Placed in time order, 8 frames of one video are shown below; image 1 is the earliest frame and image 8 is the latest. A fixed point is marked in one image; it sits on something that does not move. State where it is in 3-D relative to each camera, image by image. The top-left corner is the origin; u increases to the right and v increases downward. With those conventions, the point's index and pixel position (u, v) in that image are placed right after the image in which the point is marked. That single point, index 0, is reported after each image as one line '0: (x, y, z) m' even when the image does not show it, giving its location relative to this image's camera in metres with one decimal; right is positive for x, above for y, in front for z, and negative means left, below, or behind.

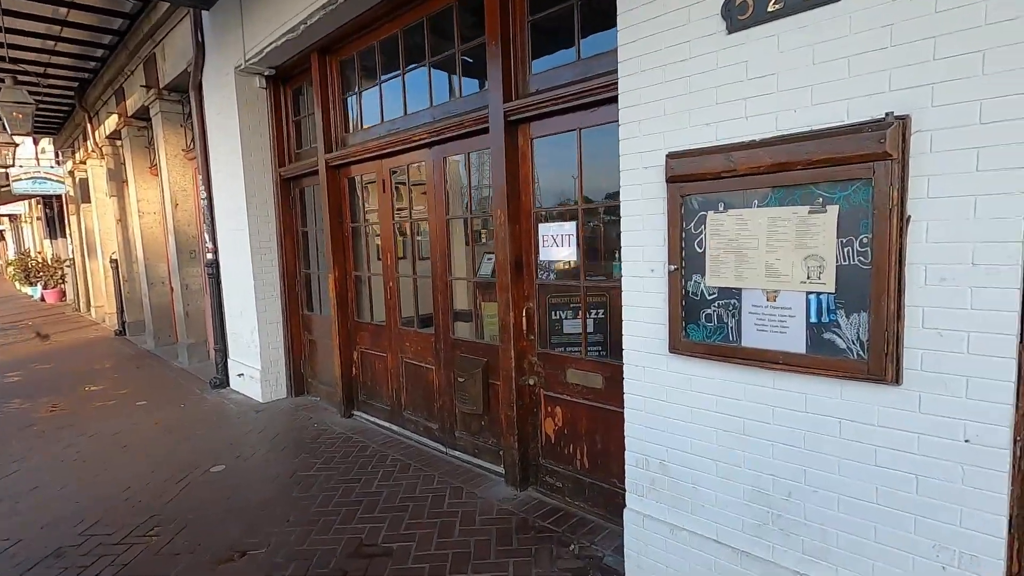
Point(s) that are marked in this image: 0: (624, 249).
0: (+0.5, +0.2, +2.3) m
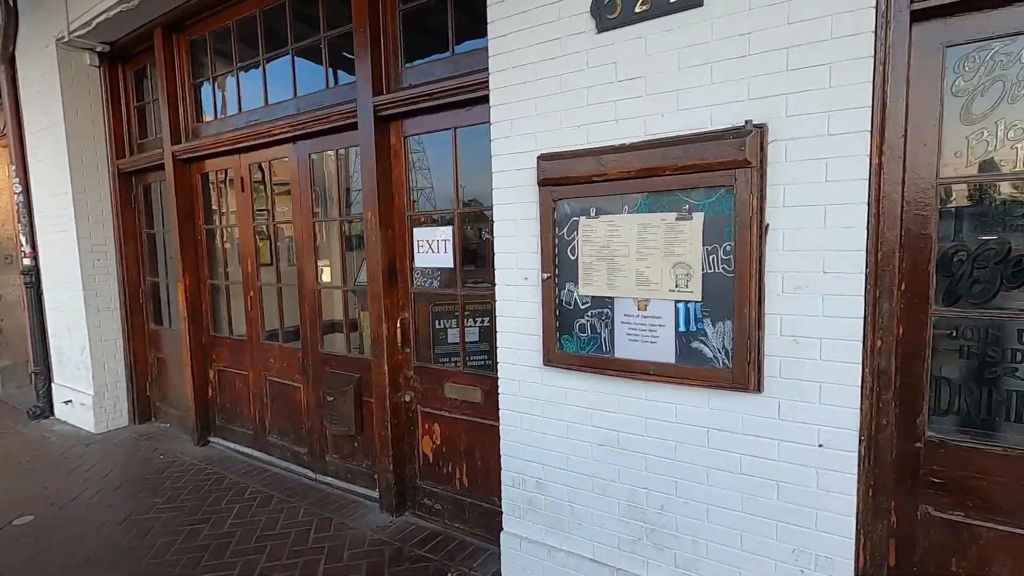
0: (-0.1, +0.1, +2.2) m
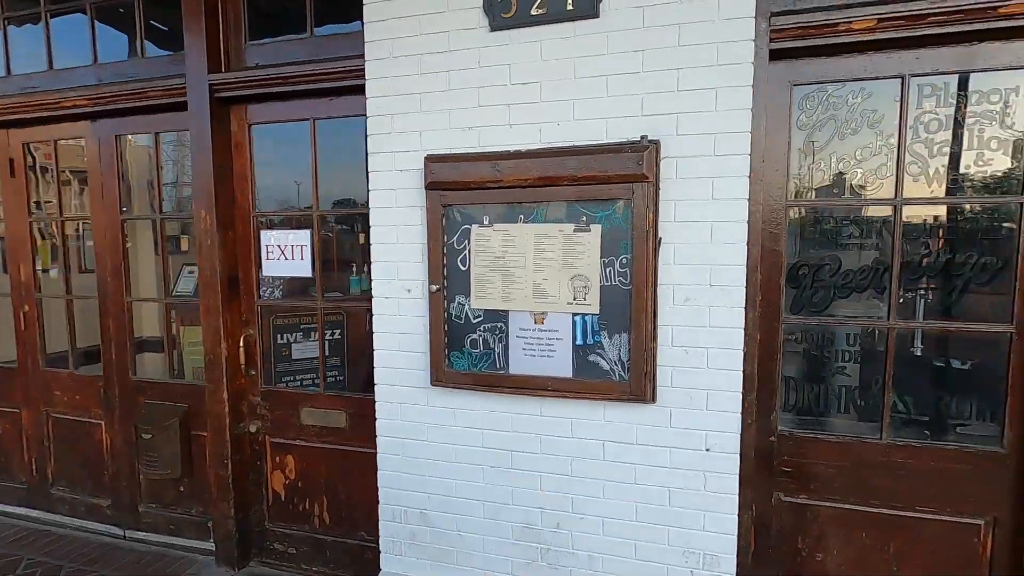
0: (-0.5, +0.1, +2.0) m
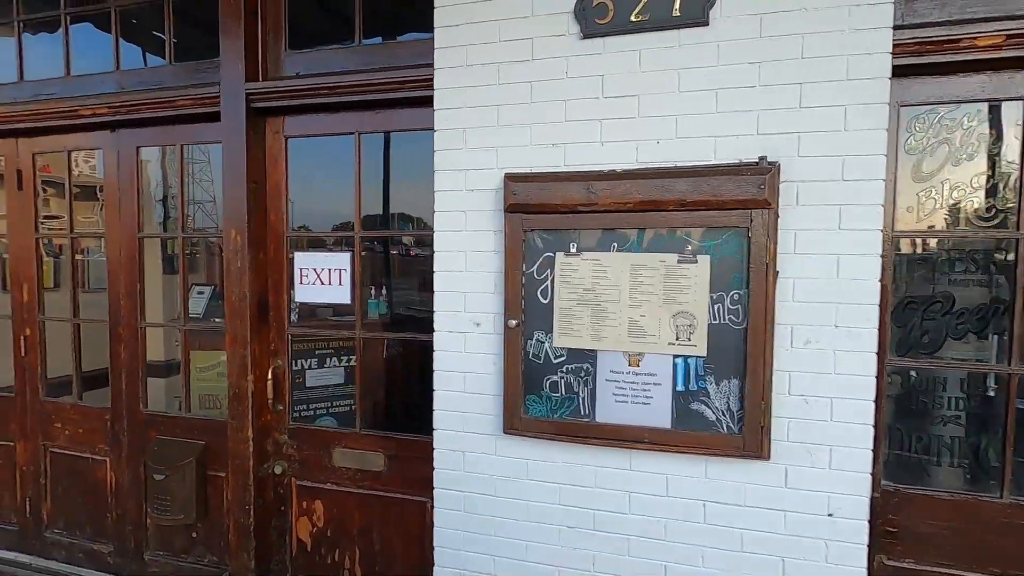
0: (-0.2, 0.0, +1.7) m
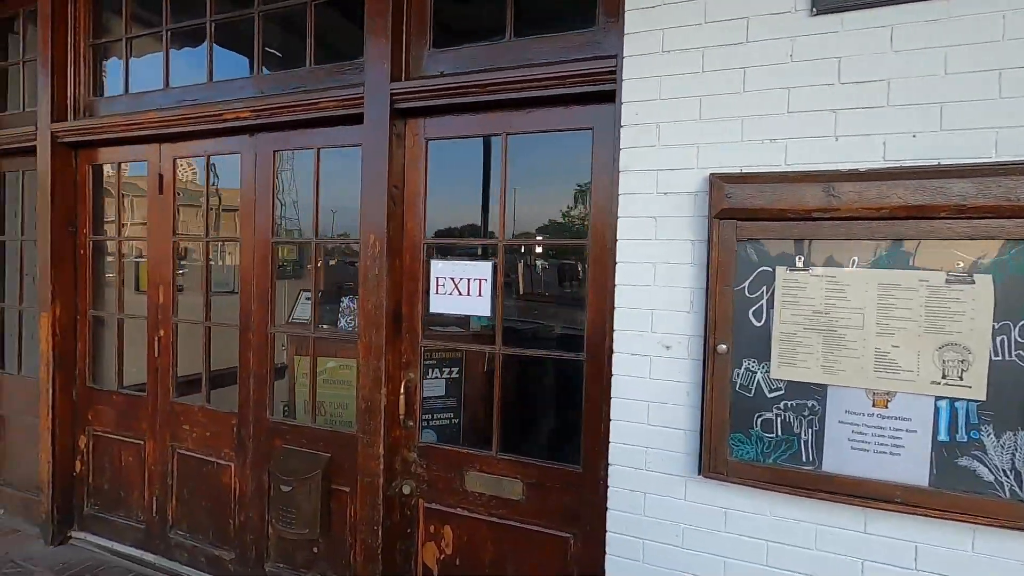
0: (+0.3, -0.1, +1.5) m
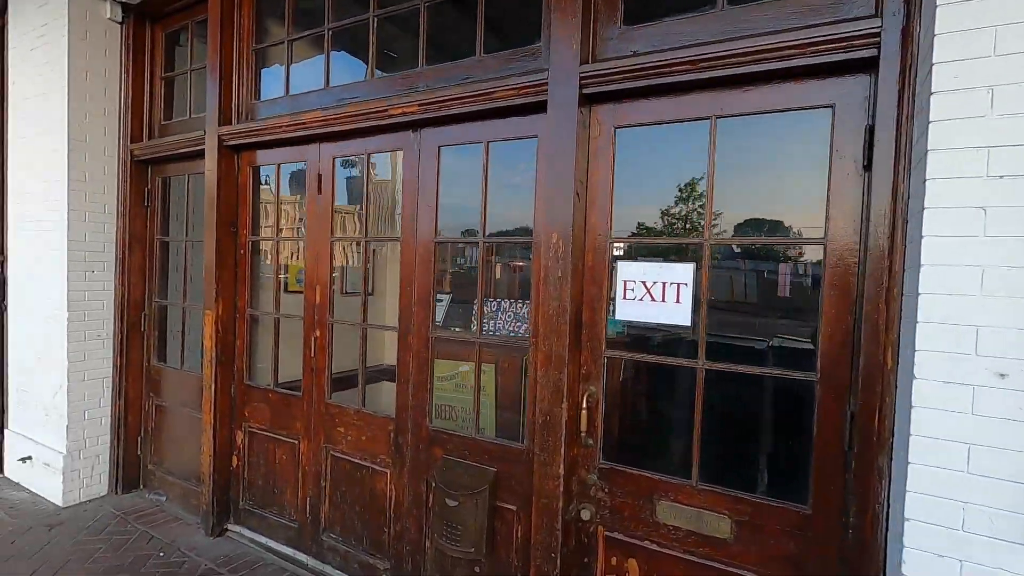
0: (+0.9, -0.1, +1.2) m
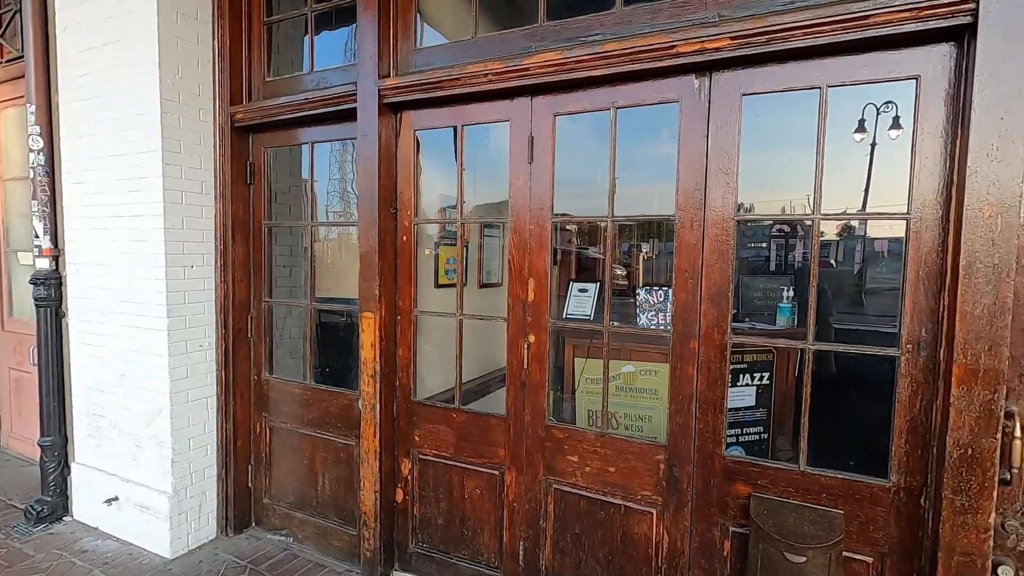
0: (+2.2, -0.1, +0.7) m
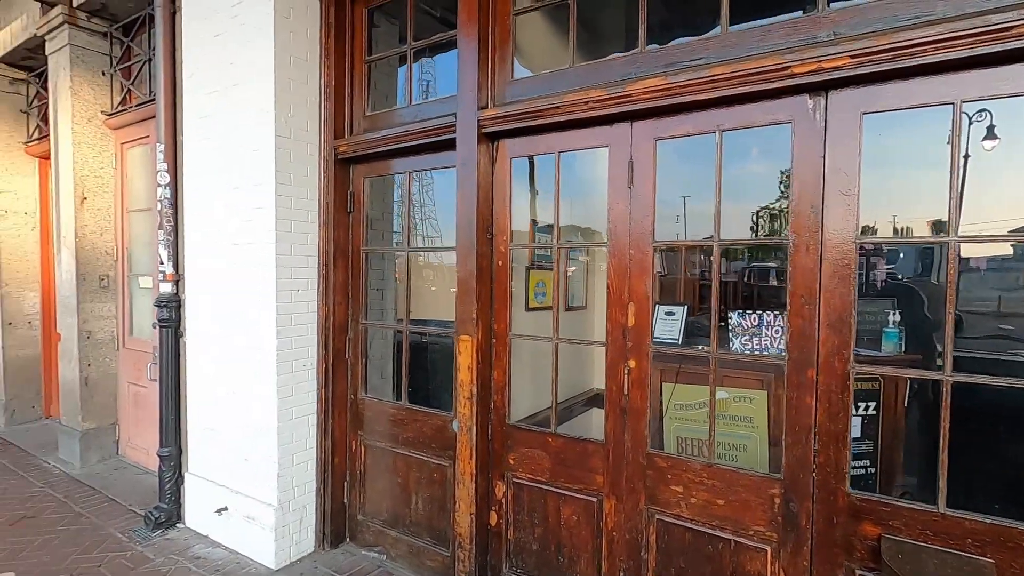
0: (+2.4, -0.1, +0.5) m
